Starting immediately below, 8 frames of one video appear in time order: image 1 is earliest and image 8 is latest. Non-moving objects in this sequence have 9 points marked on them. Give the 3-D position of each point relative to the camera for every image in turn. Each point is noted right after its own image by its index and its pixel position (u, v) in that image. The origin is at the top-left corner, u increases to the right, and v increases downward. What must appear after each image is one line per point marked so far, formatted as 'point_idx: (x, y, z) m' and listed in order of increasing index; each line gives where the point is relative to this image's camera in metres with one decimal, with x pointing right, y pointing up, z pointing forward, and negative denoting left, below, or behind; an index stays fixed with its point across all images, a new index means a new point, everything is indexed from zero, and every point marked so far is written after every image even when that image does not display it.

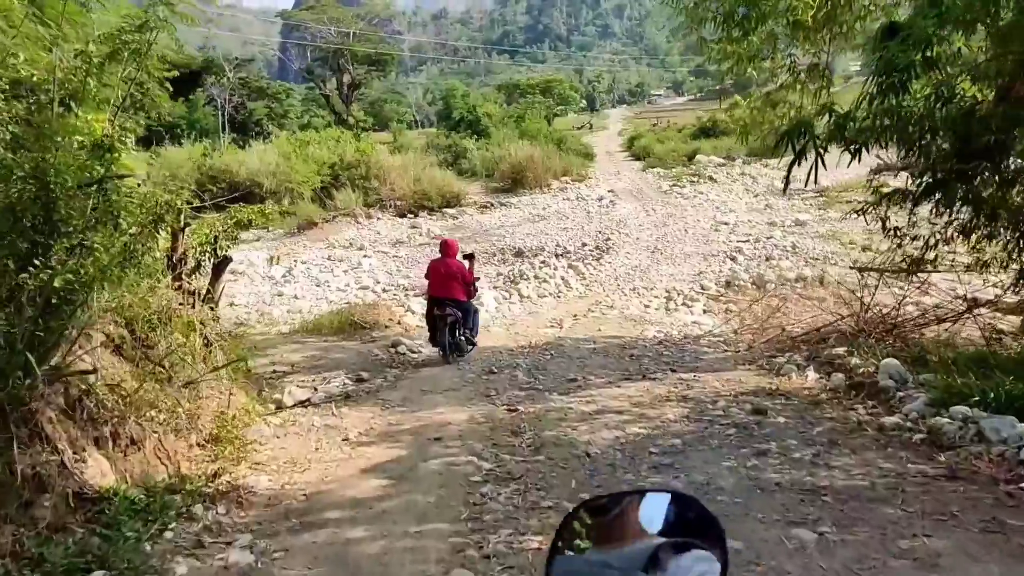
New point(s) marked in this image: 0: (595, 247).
0: (+1.2, +0.6, +13.3) m
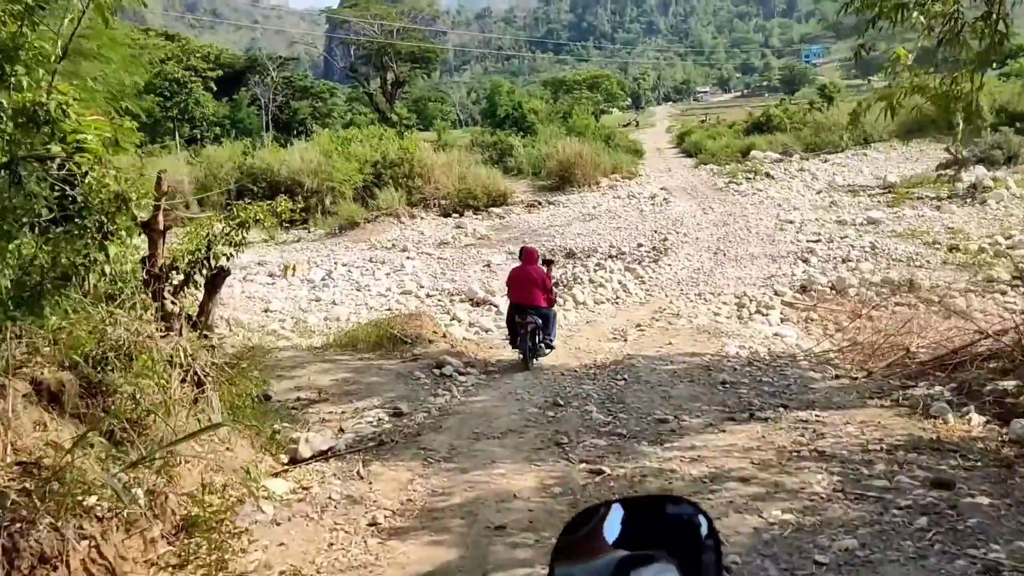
0: (+1.9, +0.5, +12.4) m
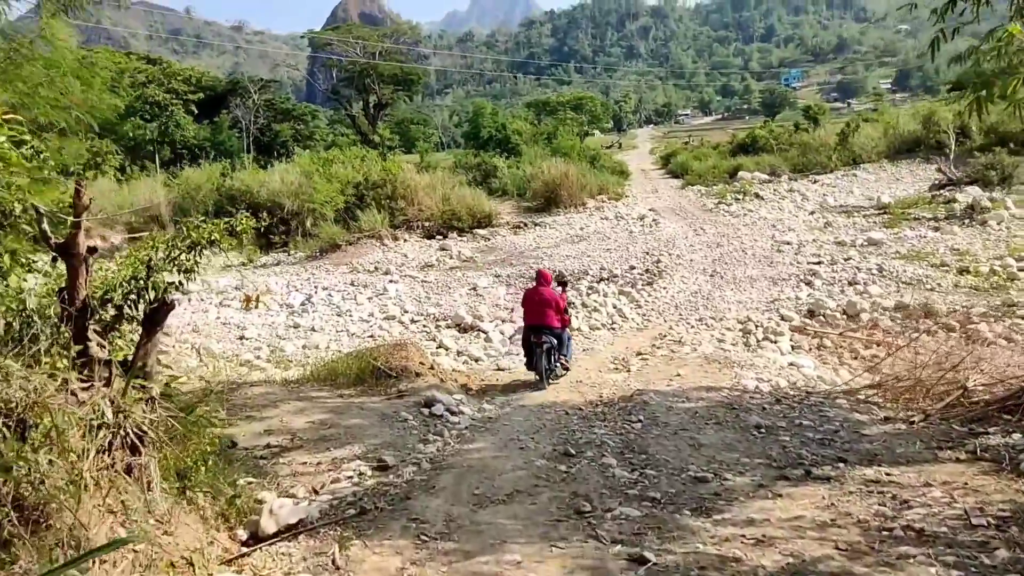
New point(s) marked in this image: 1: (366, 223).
0: (+1.8, +0.2, +11.9) m
1: (-2.5, +1.1, +15.5) m
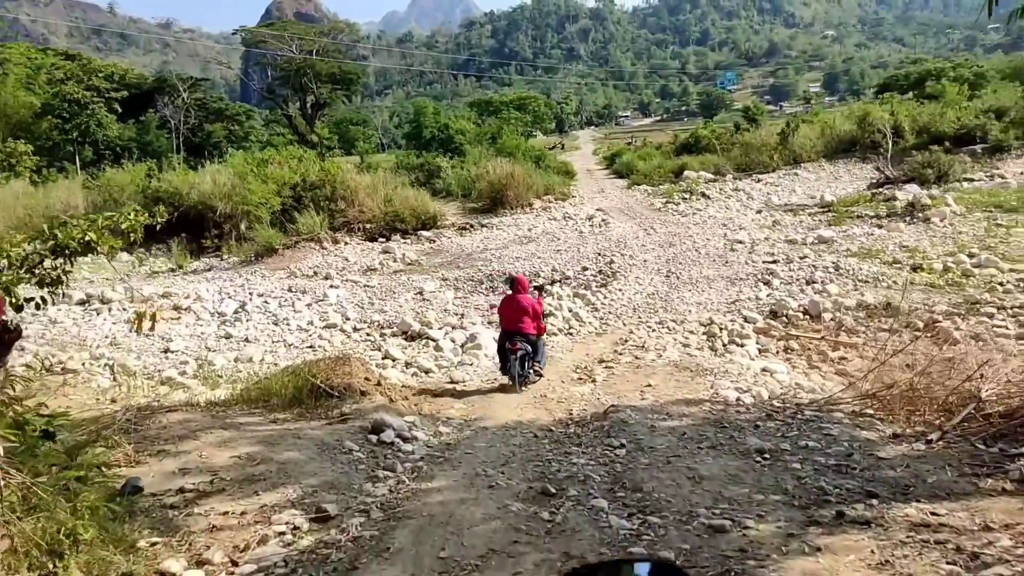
0: (+1.1, +0.2, +11.5) m
1: (-3.4, +1.0, +14.8) m
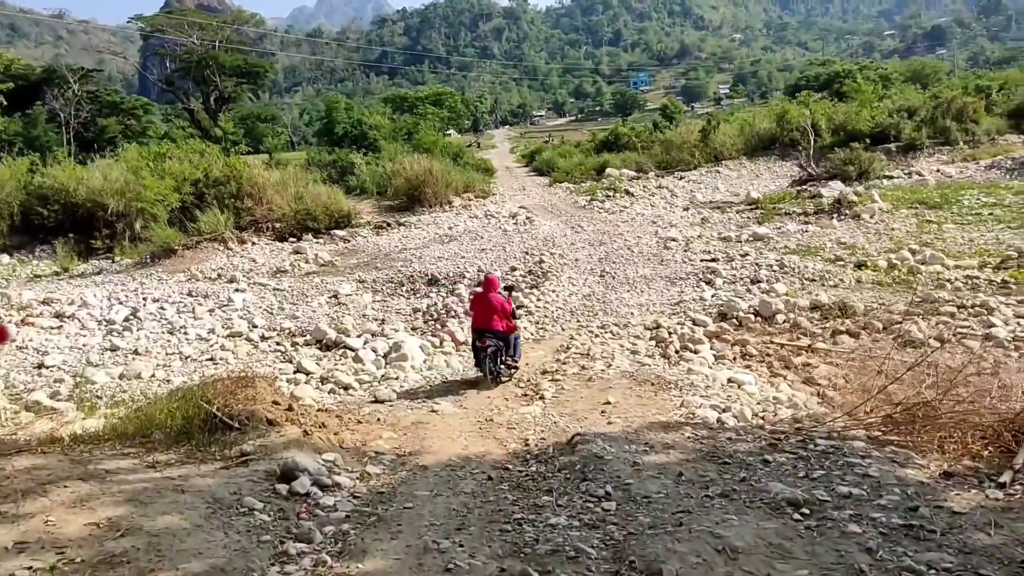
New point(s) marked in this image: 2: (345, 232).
0: (+0.2, +0.2, +10.8) m
1: (-4.6, +0.9, +13.7) m
2: (-2.7, +0.9, +14.7) m
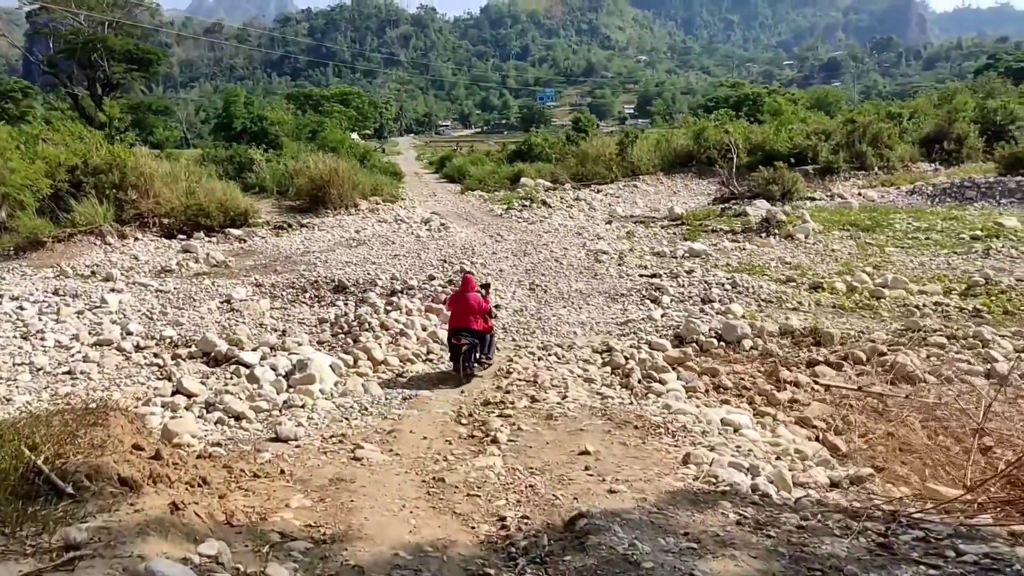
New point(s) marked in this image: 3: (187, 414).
0: (-0.7, +0.1, +9.7) m
1: (-5.7, +1.0, +12.0) m
2: (-3.9, +0.8, +13.2) m
3: (-1.6, -0.6, +4.5) m
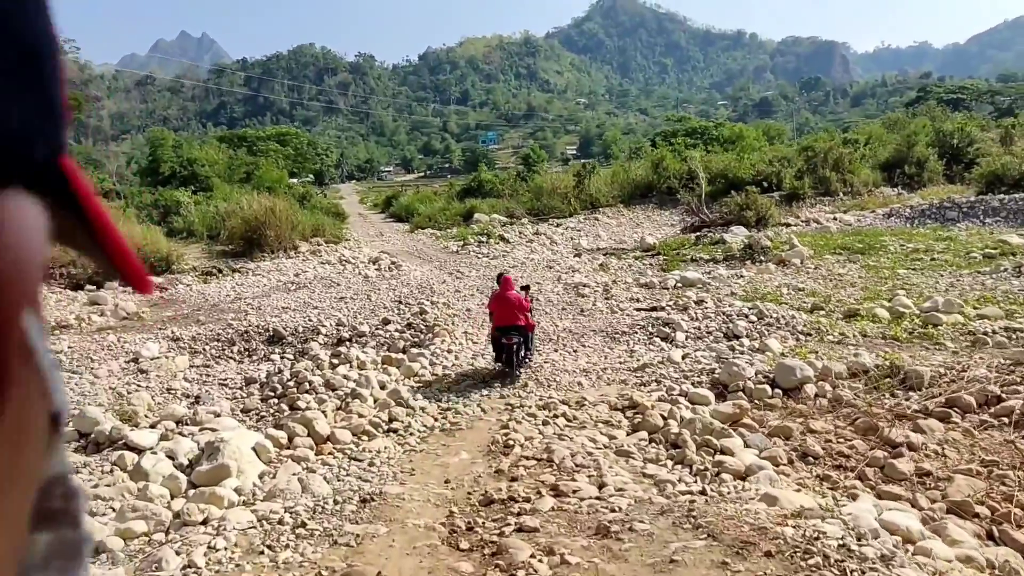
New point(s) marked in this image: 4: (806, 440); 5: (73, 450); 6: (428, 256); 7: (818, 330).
0: (-0.9, -0.3, +8.0) m
1: (-6.1, +0.3, +10.1) m
2: (-4.4, +0.1, +11.4) m
3: (-1.5, -0.8, +2.8) m
4: (+1.3, -0.7, +4.1) m
5: (-2.2, -0.8, +4.6) m
6: (-1.4, +0.5, +15.3) m
7: (+2.2, -0.3, +6.6) m
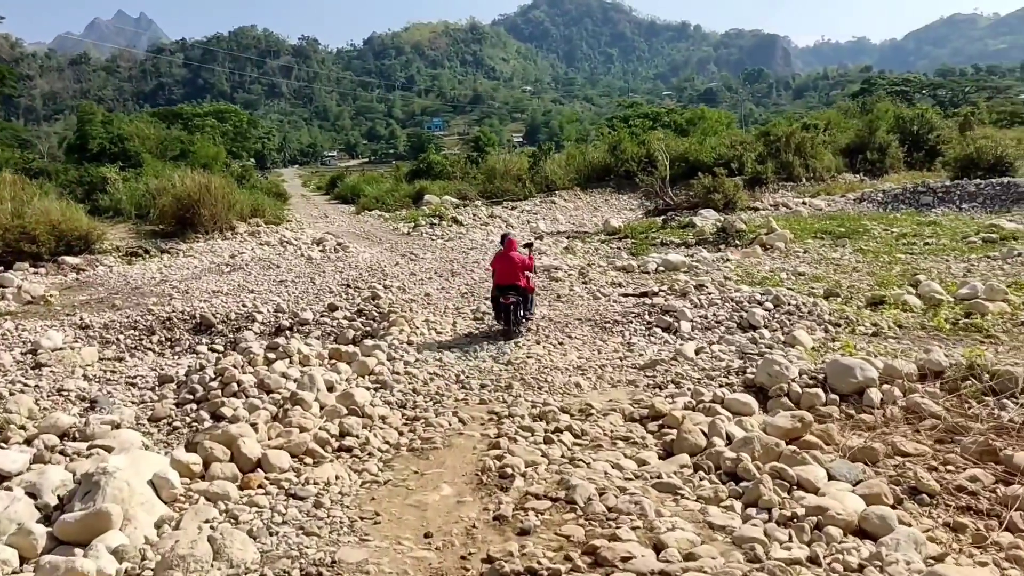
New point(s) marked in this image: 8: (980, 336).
0: (-1.1, -0.2, +6.8) m
1: (-6.4, +0.5, +8.6) m
2: (-4.8, +0.4, +10.0) m
3: (-1.5, -0.7, +1.6) m
4: (+1.3, -0.6, +3.1) m
5: (-2.3, -0.7, +3.4) m
6: (-2.0, +0.8, +14.1) m
7: (+2.1, -0.2, +5.6) m
8: (+2.7, -0.3, +5.3) m
